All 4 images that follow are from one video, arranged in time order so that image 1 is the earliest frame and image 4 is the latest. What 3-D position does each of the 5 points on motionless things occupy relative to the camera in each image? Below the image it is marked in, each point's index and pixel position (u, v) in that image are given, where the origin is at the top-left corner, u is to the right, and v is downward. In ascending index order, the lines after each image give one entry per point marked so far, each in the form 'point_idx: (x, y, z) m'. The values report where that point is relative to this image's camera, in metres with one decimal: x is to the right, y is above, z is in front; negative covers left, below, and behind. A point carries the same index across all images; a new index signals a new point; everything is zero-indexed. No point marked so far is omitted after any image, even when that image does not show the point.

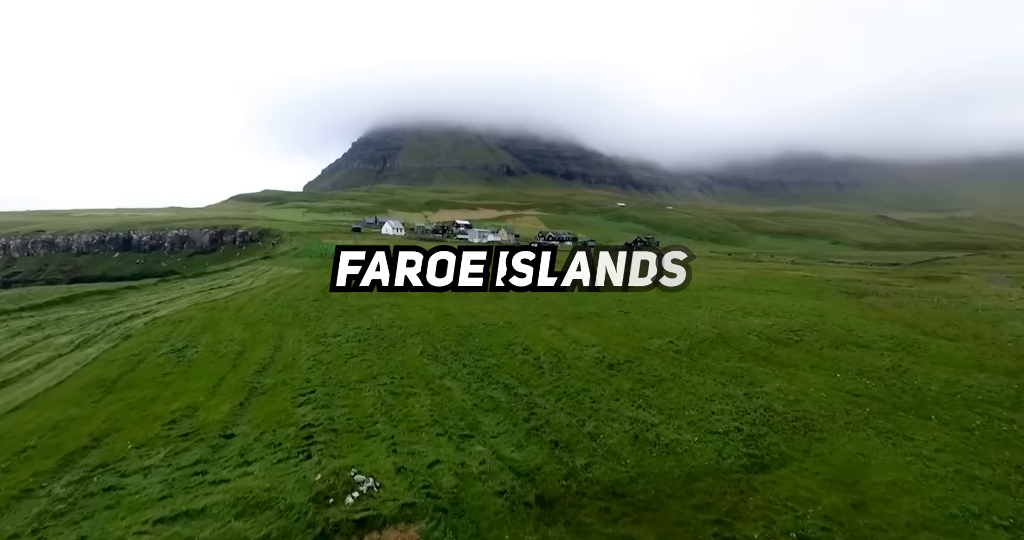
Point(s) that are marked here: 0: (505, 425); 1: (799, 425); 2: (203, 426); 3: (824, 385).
0: (-0.2, -5.1, +16.7) m
1: (+9.0, -4.9, +16.2) m
2: (-10.3, -5.2, +16.9) m
3: (+11.6, -4.3, +19.2) m
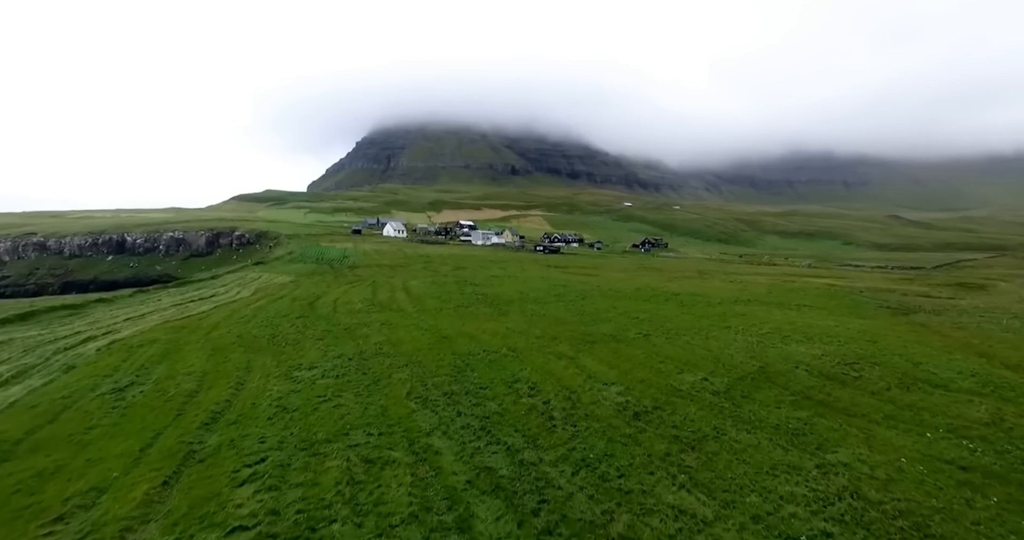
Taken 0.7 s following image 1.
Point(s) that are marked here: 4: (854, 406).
0: (-0.1, -6.1, +12.6) m
1: (+9.1, -5.9, +12.0) m
2: (-10.2, -6.2, +12.9) m
3: (+11.7, -5.3, +15.0) m
4: (+12.5, -5.0, +18.9) m
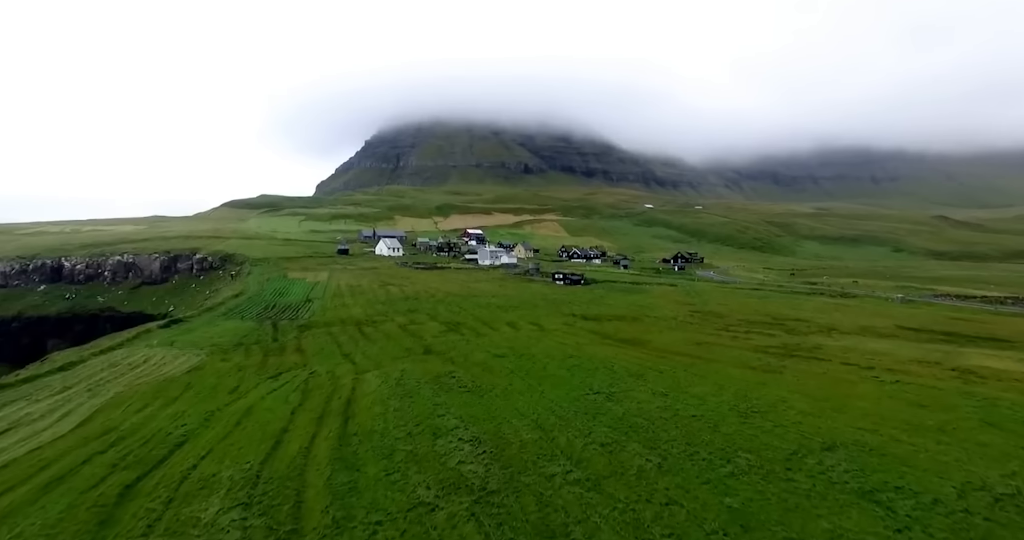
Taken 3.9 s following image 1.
0: (-0.4, -12.8, -9.8) m
1: (+8.9, -12.7, -10.6) m
2: (-10.4, -13.0, -9.2) m
3: (+11.6, -12.0, -7.7) m
4: (+12.4, -11.7, -3.8) m
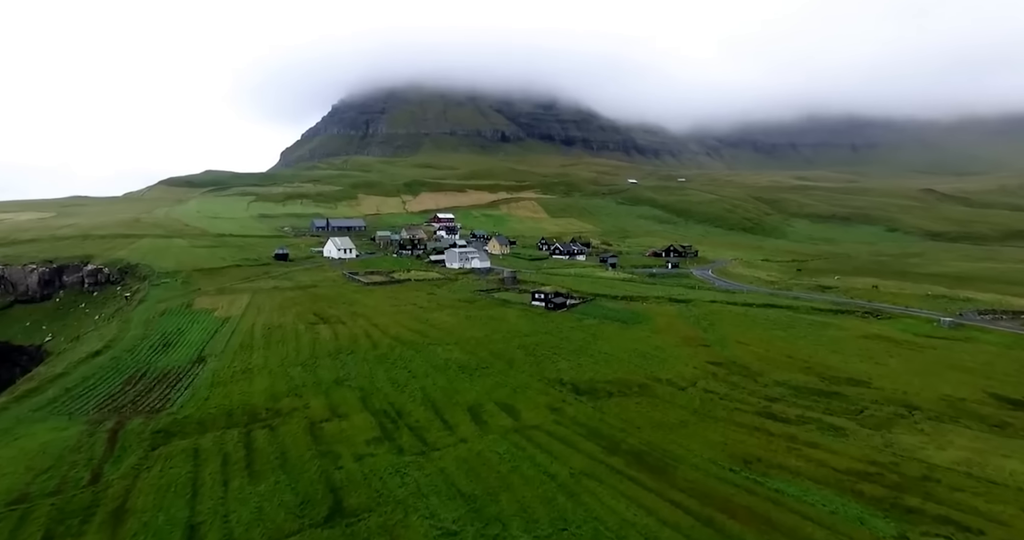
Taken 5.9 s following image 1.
0: (-0.3, -22.8, -27.2) m
1: (+9.0, -22.6, -27.6) m
2: (-10.3, -23.1, -27.0) m
3: (+11.5, -21.7, -24.6) m
4: (+12.2, -21.1, -20.7) m
